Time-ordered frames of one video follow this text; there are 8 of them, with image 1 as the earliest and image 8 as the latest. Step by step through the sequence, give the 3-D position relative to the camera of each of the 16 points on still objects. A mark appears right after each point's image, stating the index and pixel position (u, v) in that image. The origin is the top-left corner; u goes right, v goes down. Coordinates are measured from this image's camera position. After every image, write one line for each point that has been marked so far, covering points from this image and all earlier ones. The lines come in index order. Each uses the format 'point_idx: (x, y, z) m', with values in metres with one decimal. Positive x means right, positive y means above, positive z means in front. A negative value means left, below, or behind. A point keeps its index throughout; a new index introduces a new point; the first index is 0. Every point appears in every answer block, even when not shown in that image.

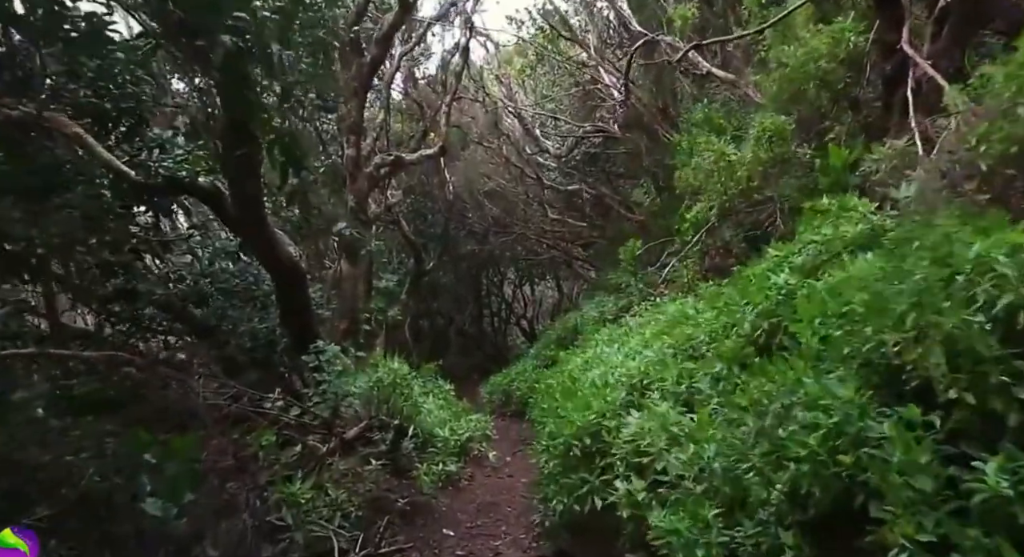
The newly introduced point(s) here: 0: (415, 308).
0: (-2.0, -0.6, +16.0) m
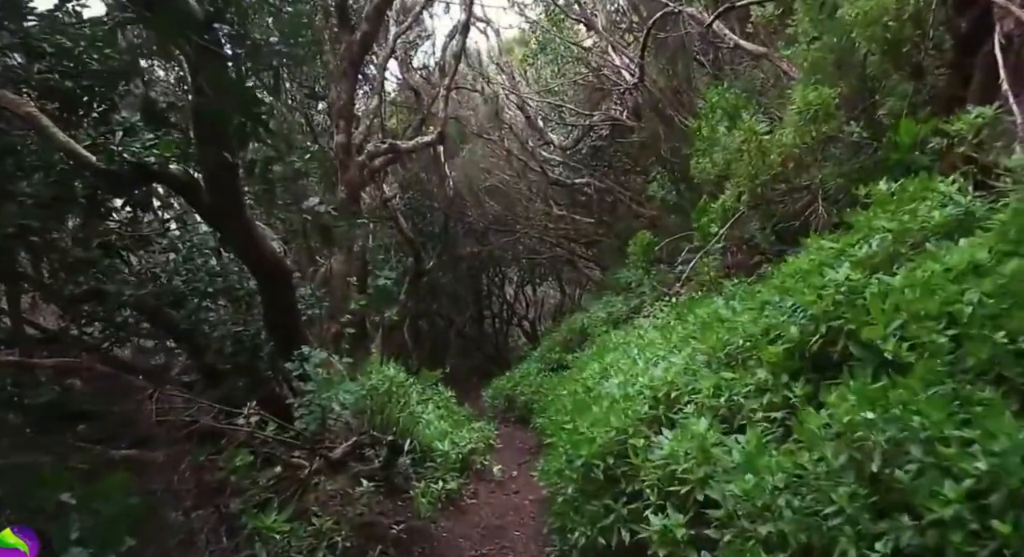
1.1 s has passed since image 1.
0: (-2.0, -0.6, +15.4) m
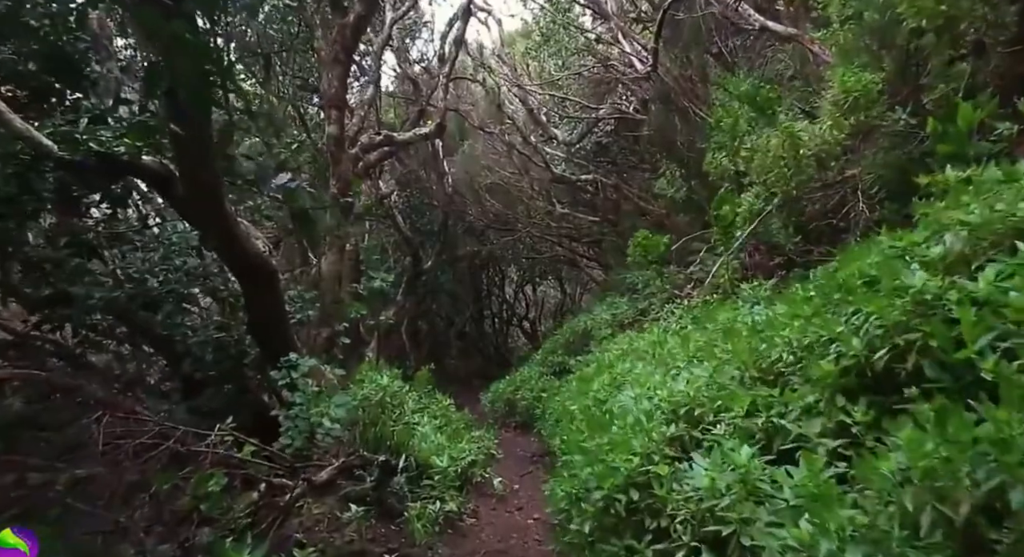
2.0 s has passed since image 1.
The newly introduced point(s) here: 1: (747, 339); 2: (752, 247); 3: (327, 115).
0: (-2.0, -0.6, +14.9) m
1: (+1.4, -0.4, +4.4) m
2: (+2.1, +0.3, +6.7) m
3: (-1.8, +1.6, +7.2) m
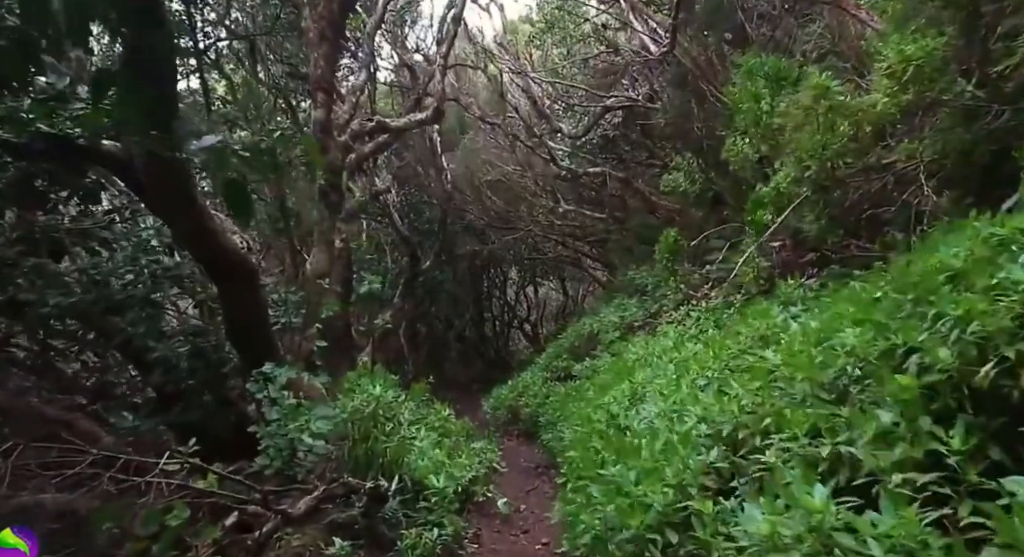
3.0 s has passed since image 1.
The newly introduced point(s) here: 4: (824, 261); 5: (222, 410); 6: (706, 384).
0: (-1.9, -0.7, +14.3) m
1: (+1.4, -0.3, +3.8) m
2: (+2.2, +0.3, +6.1) m
3: (-1.7, +1.6, +6.6) m
4: (+2.4, +0.1, +5.8) m
5: (-2.1, -1.0, +5.5) m
6: (+1.1, -0.6, +4.4) m
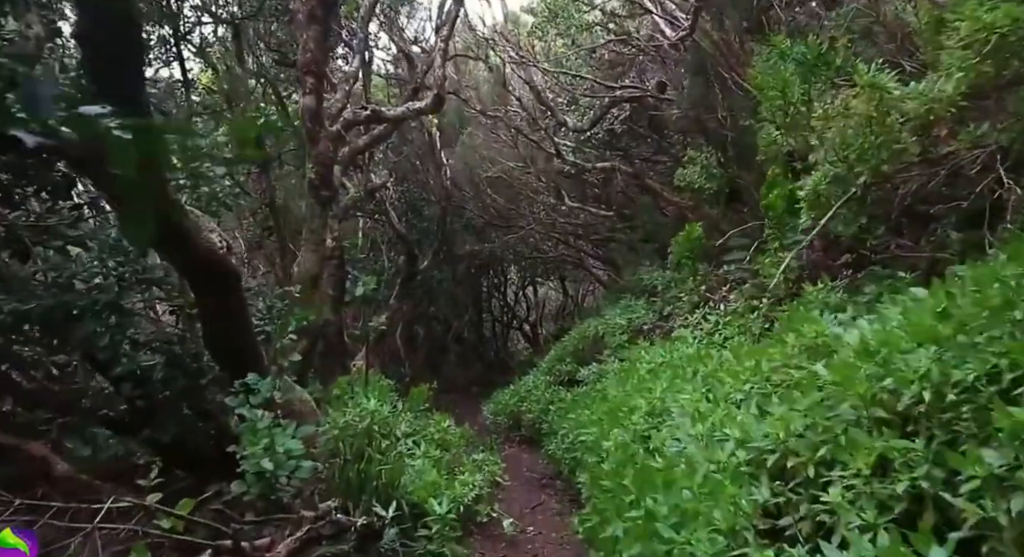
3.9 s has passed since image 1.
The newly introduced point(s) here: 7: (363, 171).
0: (-1.9, -0.7, +13.8) m
1: (+1.5, -0.4, +3.3) m
2: (+2.2, +0.3, +5.6) m
3: (-1.7, +1.6, +6.1) m
4: (+2.5, +0.1, +5.3) m
5: (-2.1, -1.0, +5.0) m
6: (+1.2, -0.6, +3.9) m
7: (-2.0, +1.4, +10.1) m
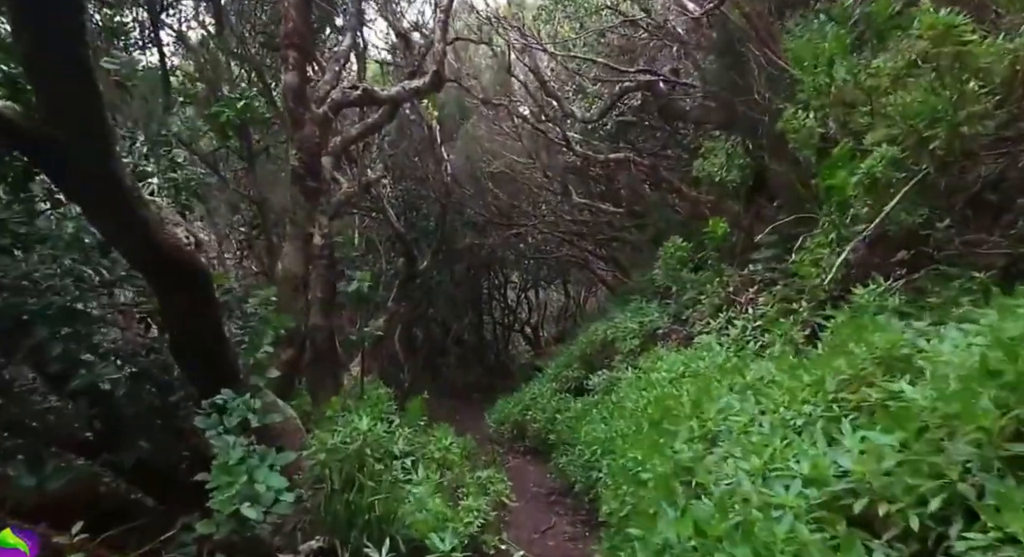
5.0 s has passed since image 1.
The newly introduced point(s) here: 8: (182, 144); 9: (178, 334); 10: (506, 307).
0: (-1.9, -0.7, +13.1) m
1: (+1.5, -0.4, +2.7) m
2: (+2.3, +0.3, +4.9) m
3: (-1.6, +1.6, +5.4) m
4: (+2.5, +0.1, +4.7) m
5: (-2.0, -1.0, +4.4) m
6: (+1.2, -0.6, +3.2) m
7: (-2.0, +1.4, +9.4) m
8: (-2.2, +0.9, +5.0) m
9: (-1.8, -0.2, +4.0) m
10: (-0.1, -0.6, +16.8) m
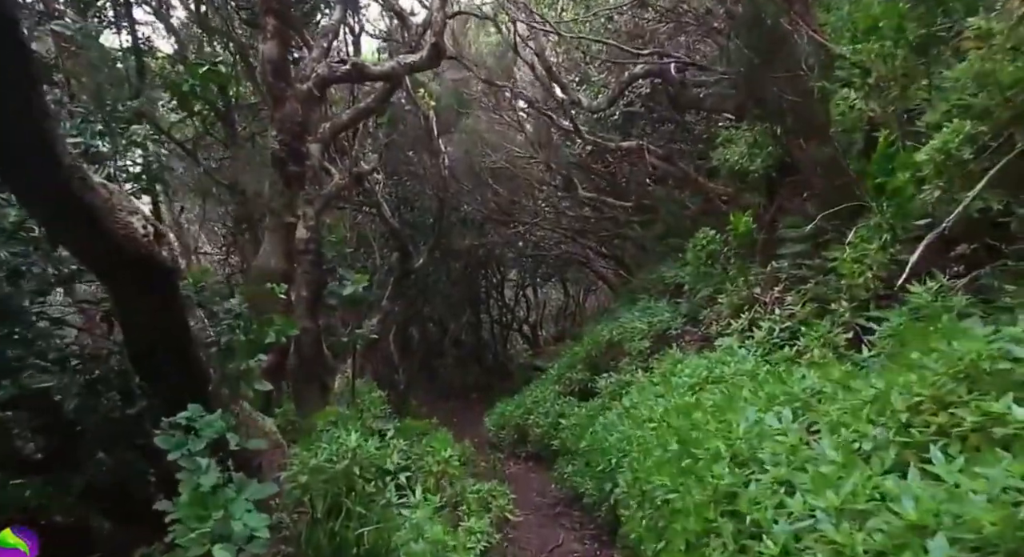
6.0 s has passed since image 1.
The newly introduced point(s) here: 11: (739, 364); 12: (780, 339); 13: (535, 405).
0: (-1.8, -0.7, +12.6) m
1: (+1.6, -0.3, +2.1) m
2: (+2.3, +0.3, +4.4) m
3: (-1.6, +1.6, +4.9) m
4: (+2.6, +0.1, +4.2) m
5: (-1.9, -1.0, +3.8) m
6: (+1.3, -0.6, +2.7) m
7: (-1.9, +1.4, +8.8) m
8: (-2.1, +0.9, +4.4) m
9: (-1.7, -0.2, +3.4) m
10: (-0.1, -0.6, +16.3) m
11: (+1.5, -0.6, +5.1) m
12: (+1.9, -0.4, +5.4) m
13: (+0.3, -1.7, +10.2) m
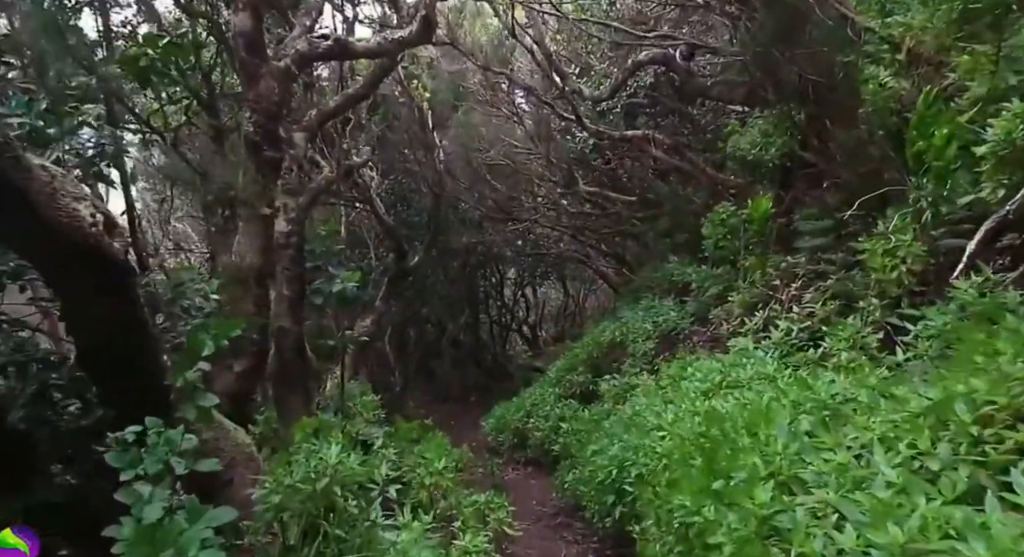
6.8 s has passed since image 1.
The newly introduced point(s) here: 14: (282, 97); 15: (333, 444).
0: (-1.9, -0.6, +12.2) m
1: (+1.6, -0.3, +1.7) m
2: (+2.3, +0.3, +4.0) m
3: (-1.6, +1.6, +4.5) m
4: (+2.6, +0.2, +3.7) m
5: (-2.0, -1.0, +3.4) m
6: (+1.3, -0.6, +2.3) m
7: (-2.0, +1.5, +8.4) m
8: (-2.2, +0.9, +4.0) m
9: (-1.7, -0.2, +3.0) m
10: (-0.2, -0.6, +15.9) m
11: (+1.5, -0.5, +4.7) m
12: (+1.9, -0.4, +5.0) m
13: (+0.3, -1.7, +9.8) m
14: (-1.4, +1.1, +4.7) m
15: (-1.0, -0.9, +4.2) m
